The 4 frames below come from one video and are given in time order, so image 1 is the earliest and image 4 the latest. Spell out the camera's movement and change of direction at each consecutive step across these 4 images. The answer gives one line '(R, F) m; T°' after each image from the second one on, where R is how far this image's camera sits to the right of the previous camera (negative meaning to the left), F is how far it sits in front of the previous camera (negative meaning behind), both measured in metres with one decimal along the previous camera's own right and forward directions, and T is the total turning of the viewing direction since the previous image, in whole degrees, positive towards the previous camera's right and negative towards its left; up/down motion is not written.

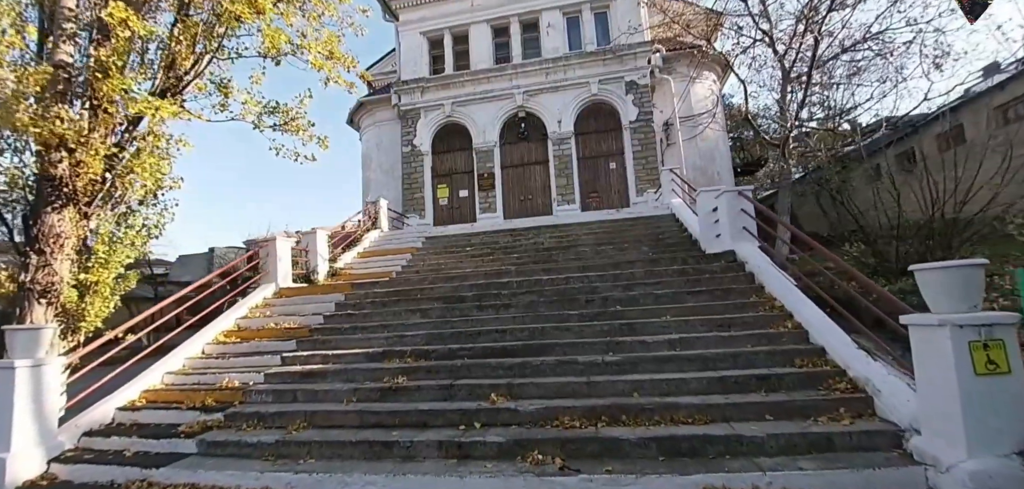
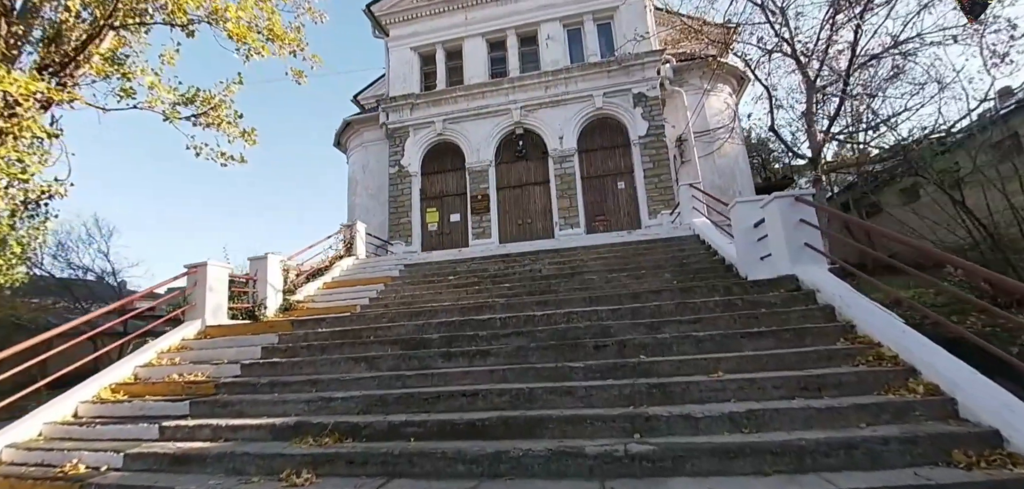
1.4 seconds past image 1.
(+0.3, +1.9) m; -1°
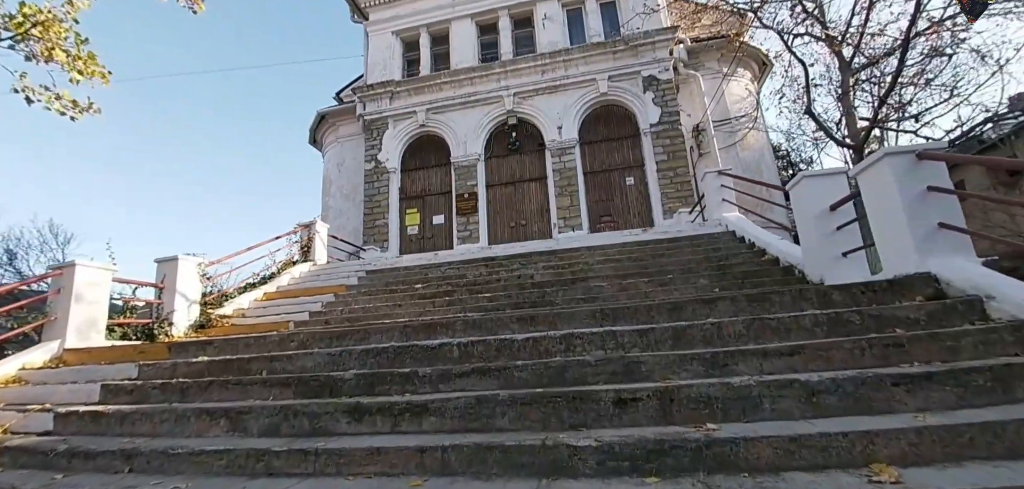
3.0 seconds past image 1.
(+0.3, +2.1) m; 0°
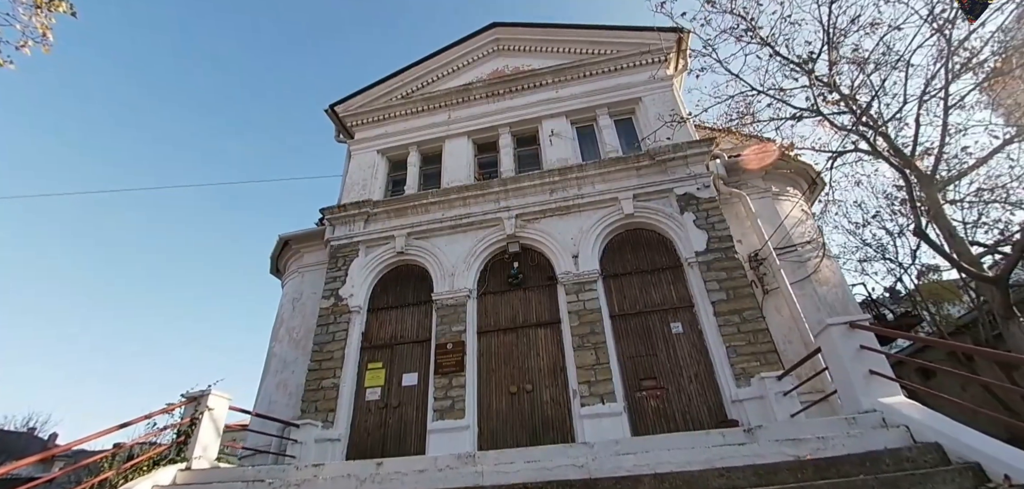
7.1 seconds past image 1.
(0.0, +3.3) m; 0°
